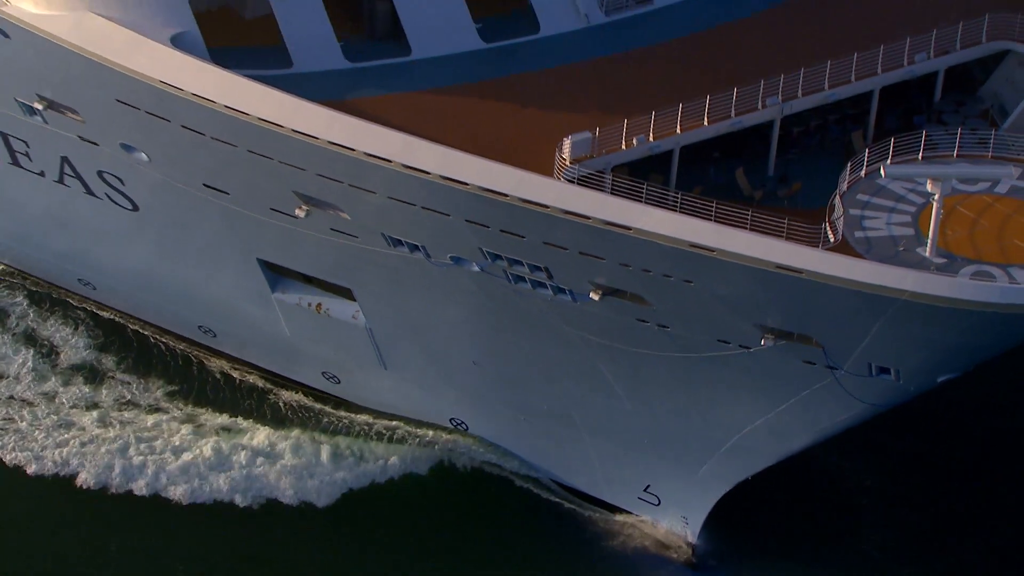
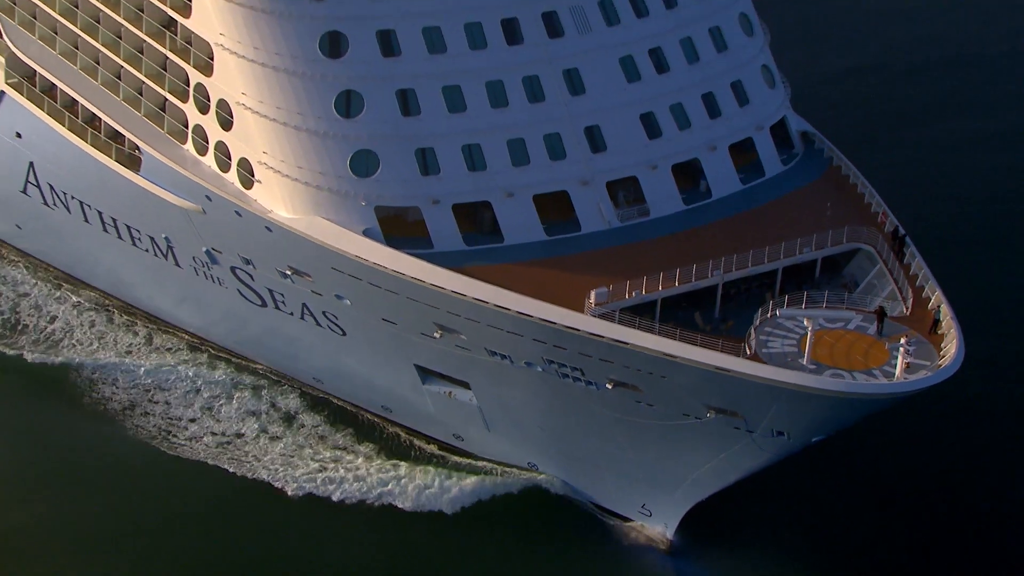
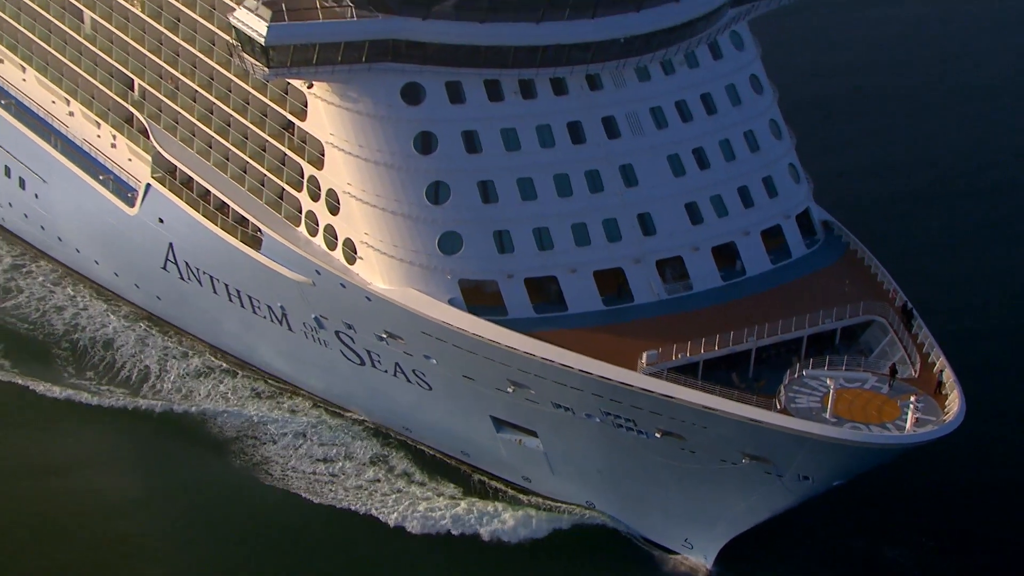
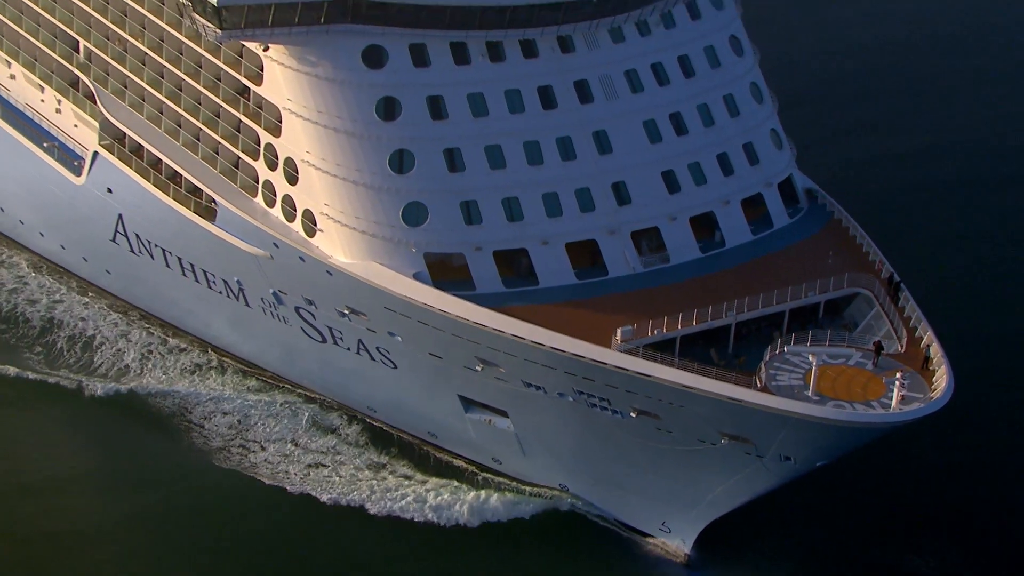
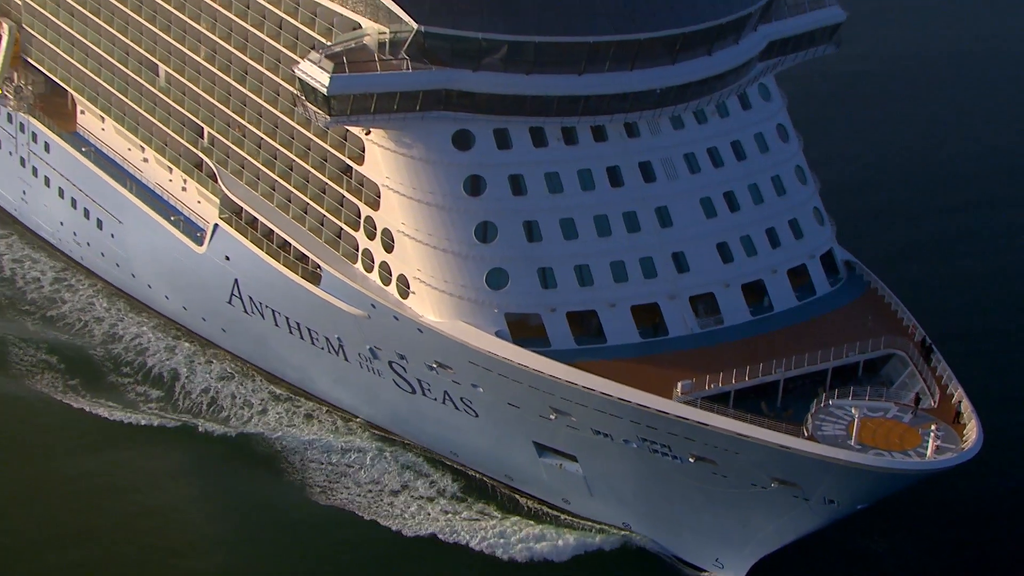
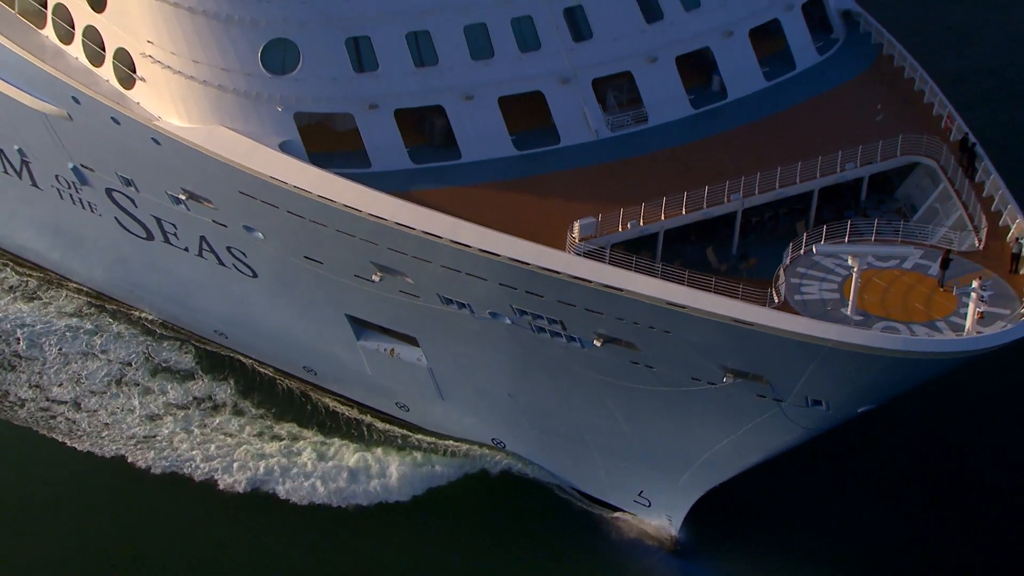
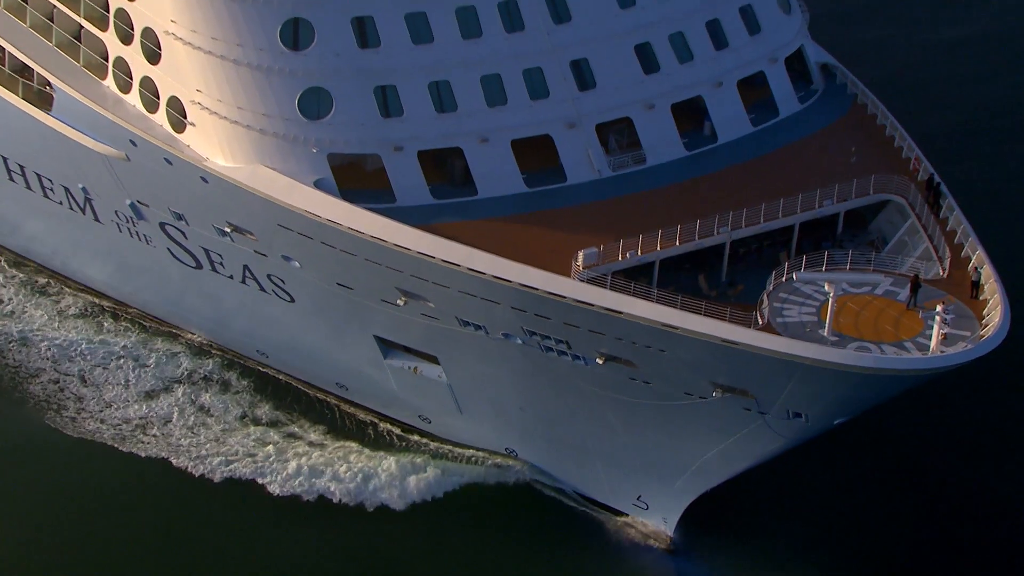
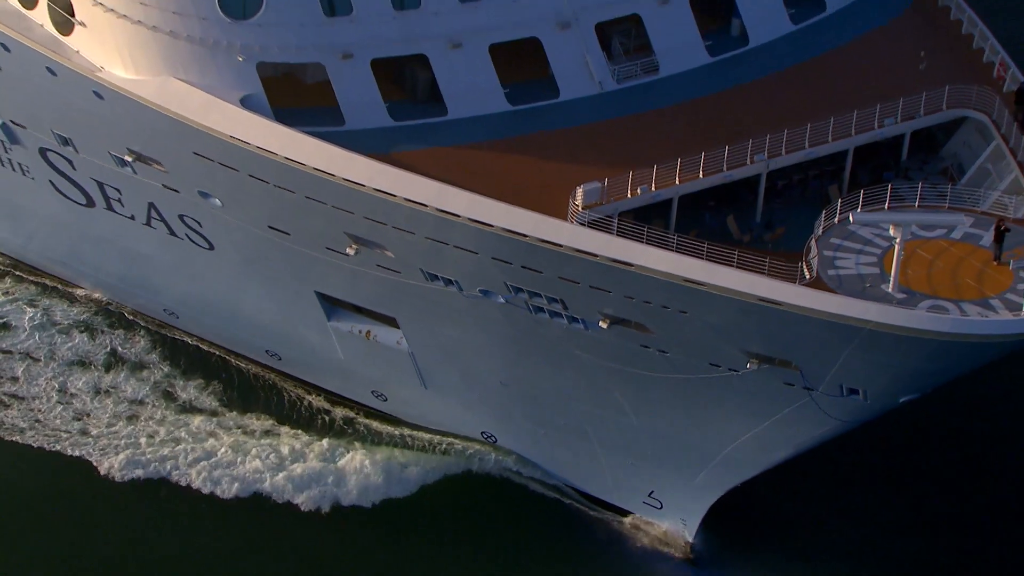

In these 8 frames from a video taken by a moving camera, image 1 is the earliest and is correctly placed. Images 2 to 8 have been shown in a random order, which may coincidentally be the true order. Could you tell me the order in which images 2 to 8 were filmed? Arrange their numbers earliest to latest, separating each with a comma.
8, 6, 7, 2, 4, 3, 5
